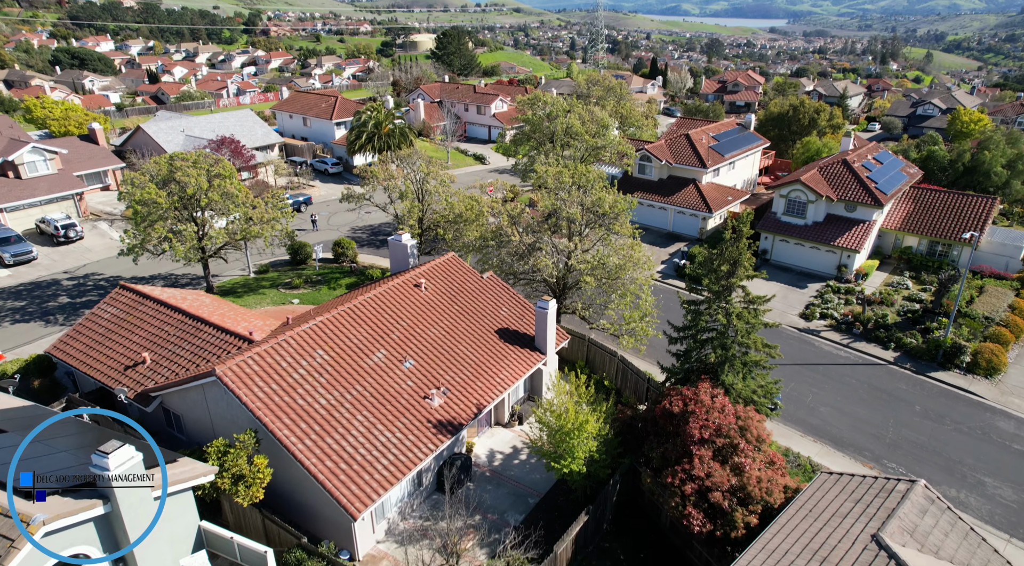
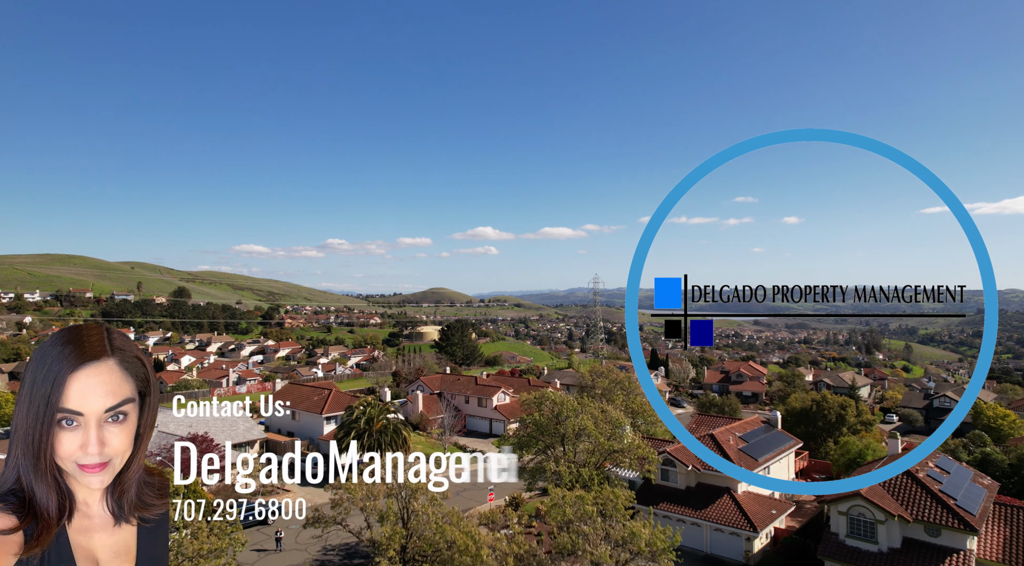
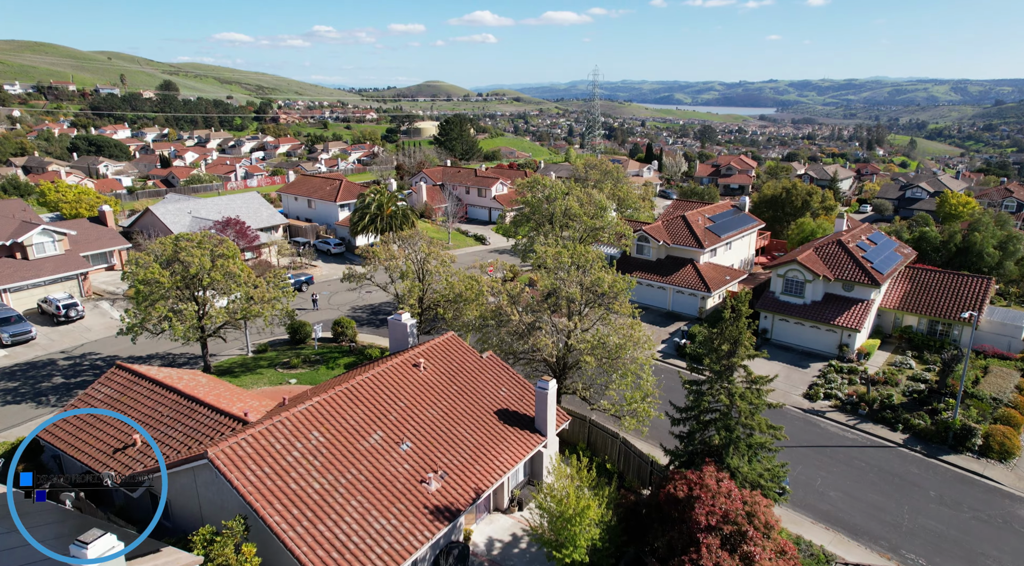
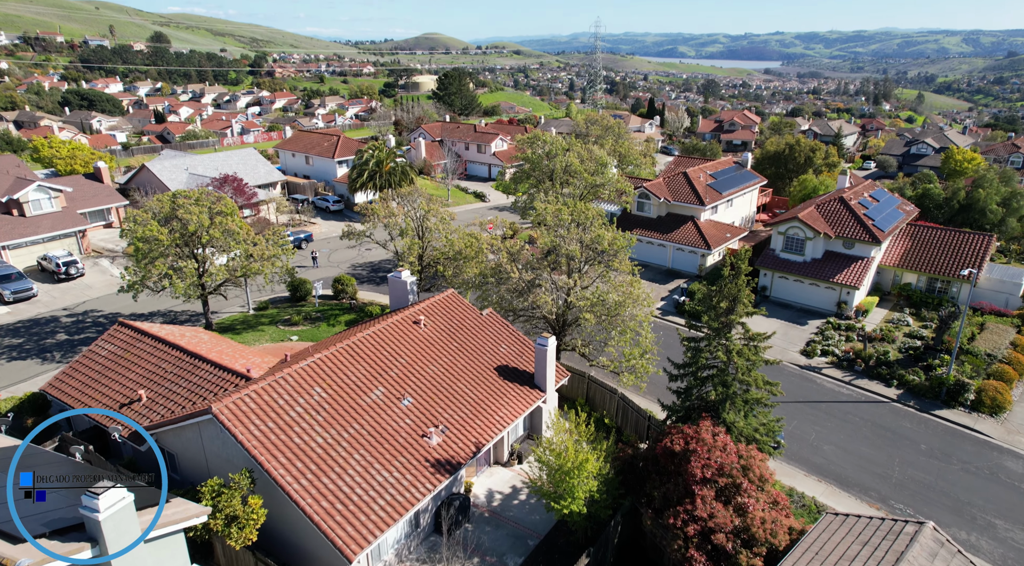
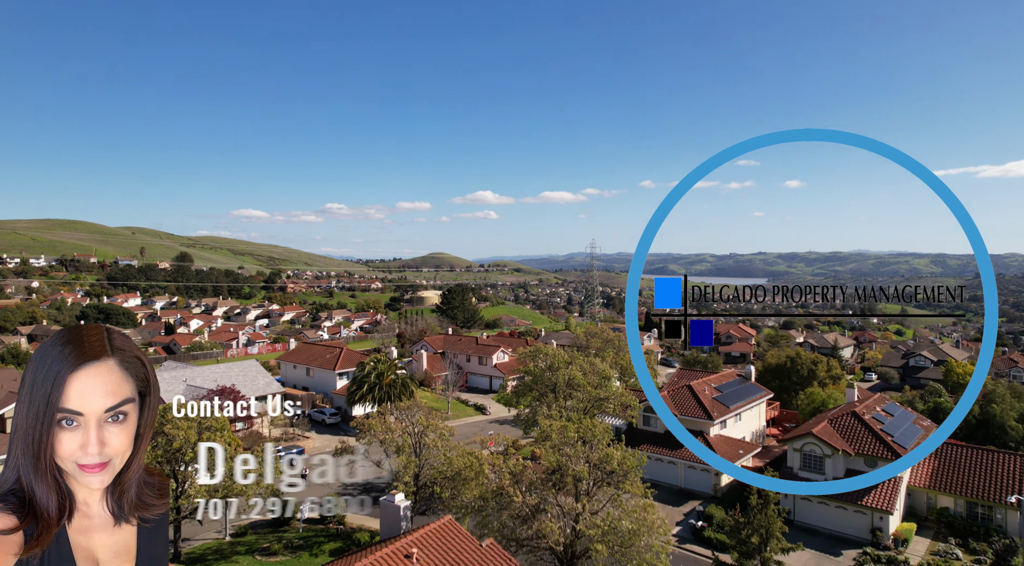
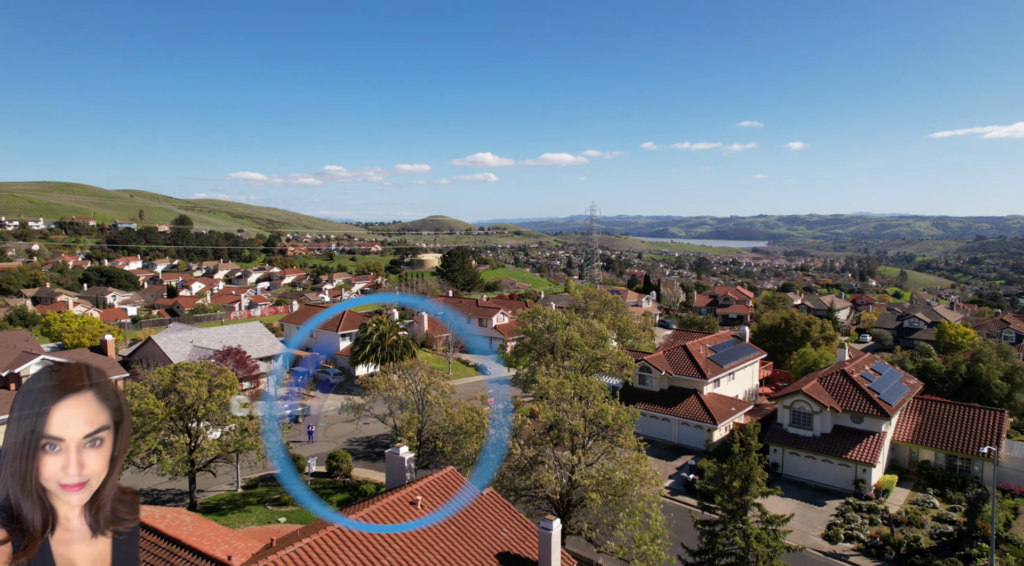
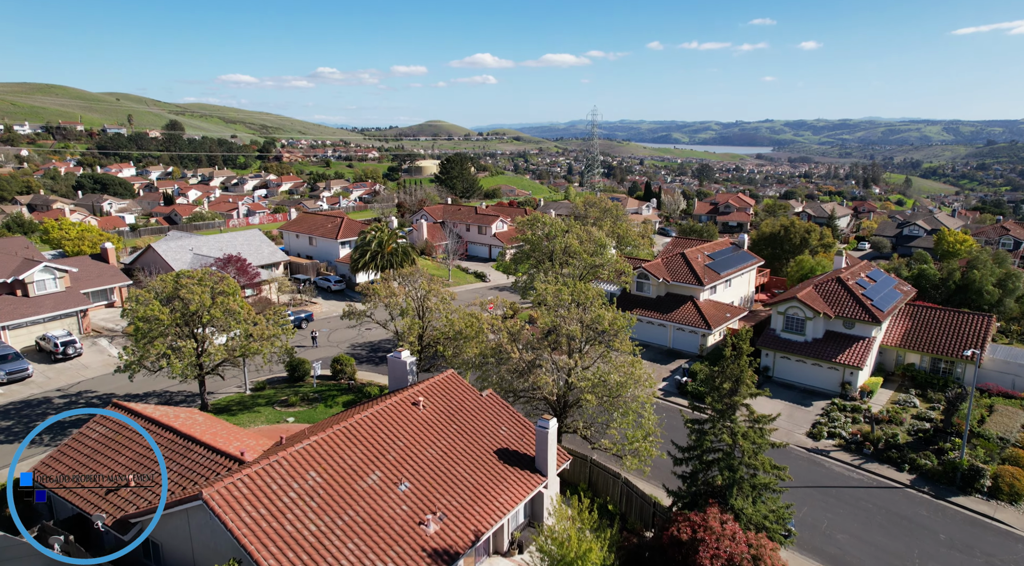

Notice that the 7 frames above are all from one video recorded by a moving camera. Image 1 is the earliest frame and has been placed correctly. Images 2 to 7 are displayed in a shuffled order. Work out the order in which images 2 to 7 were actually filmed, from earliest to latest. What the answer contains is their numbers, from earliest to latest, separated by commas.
4, 3, 7, 6, 5, 2
